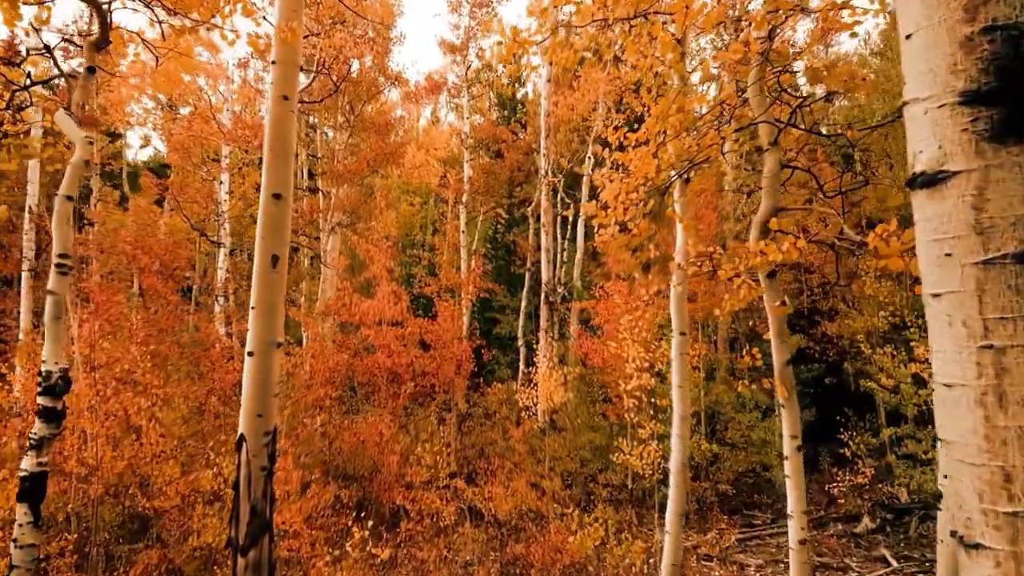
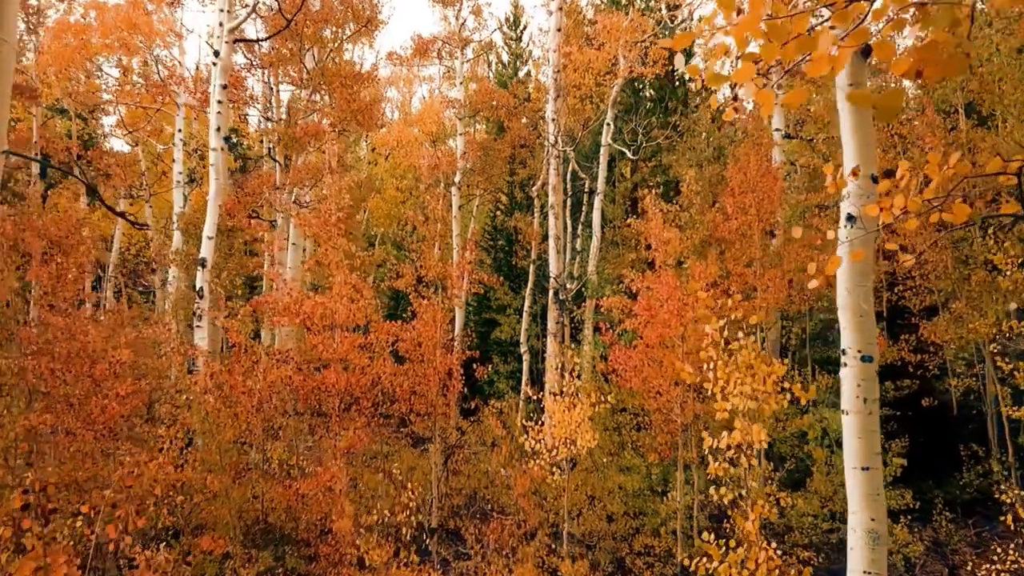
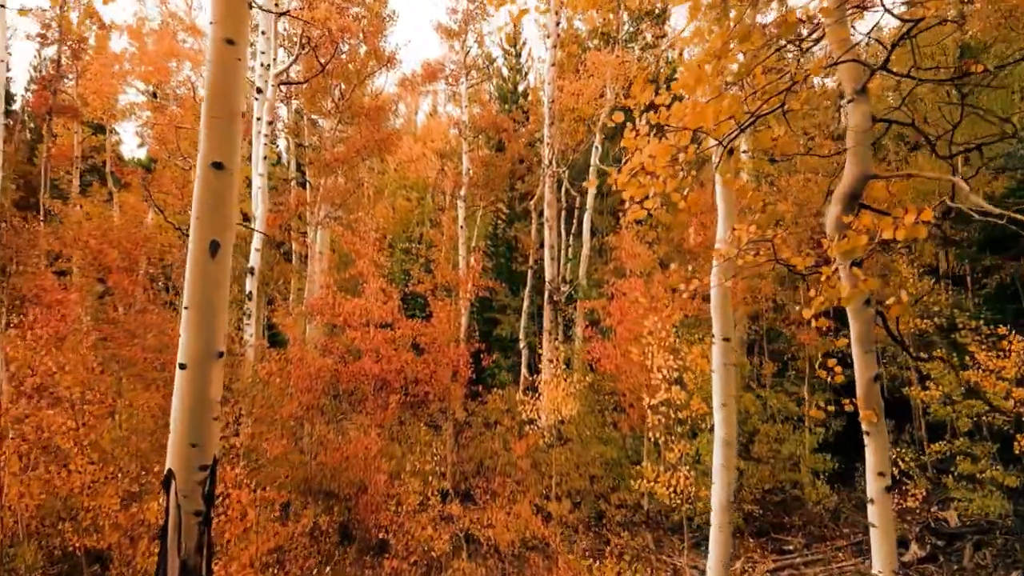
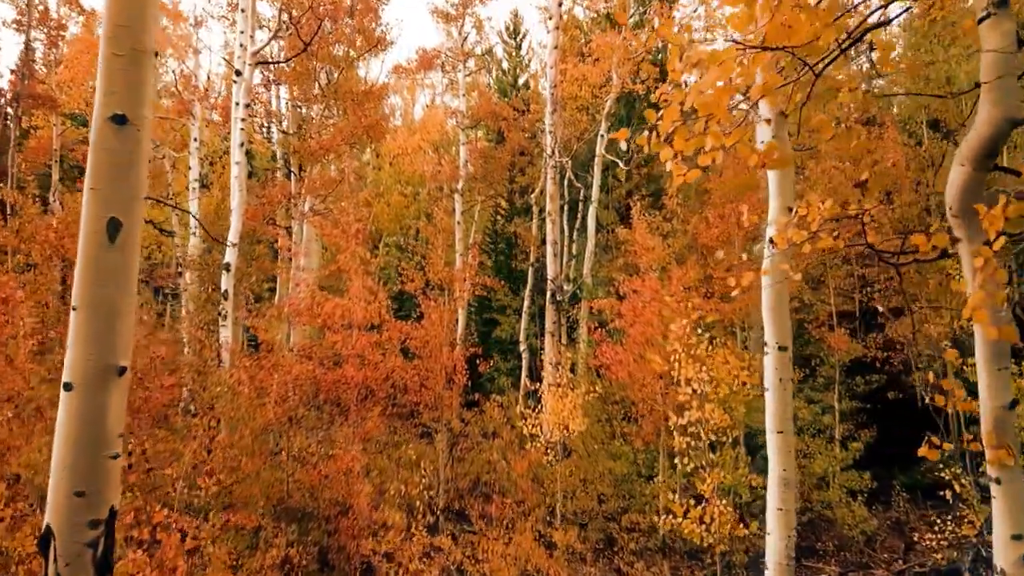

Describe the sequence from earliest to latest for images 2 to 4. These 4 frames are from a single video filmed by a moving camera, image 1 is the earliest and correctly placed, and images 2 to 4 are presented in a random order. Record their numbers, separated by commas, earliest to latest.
3, 4, 2
